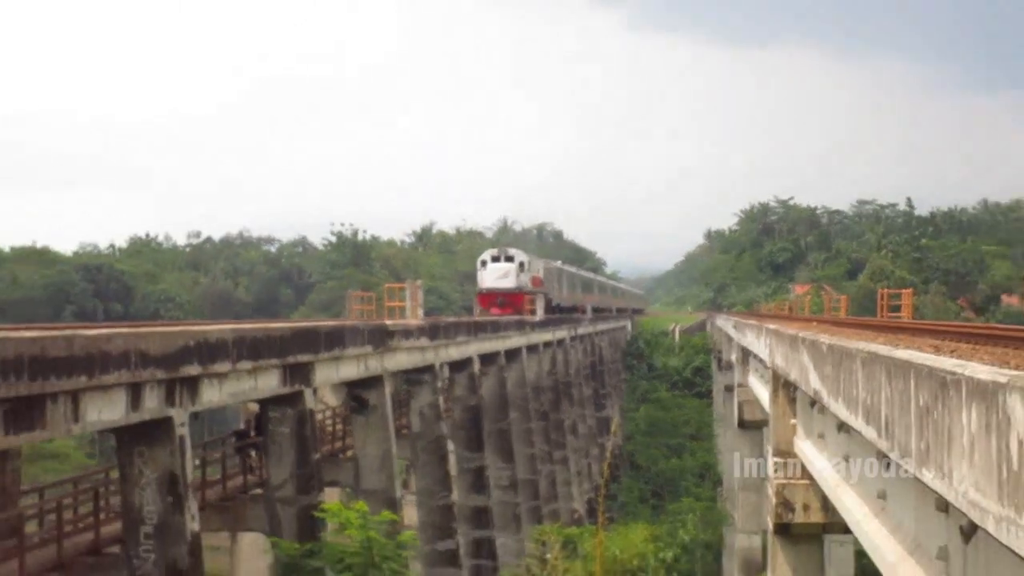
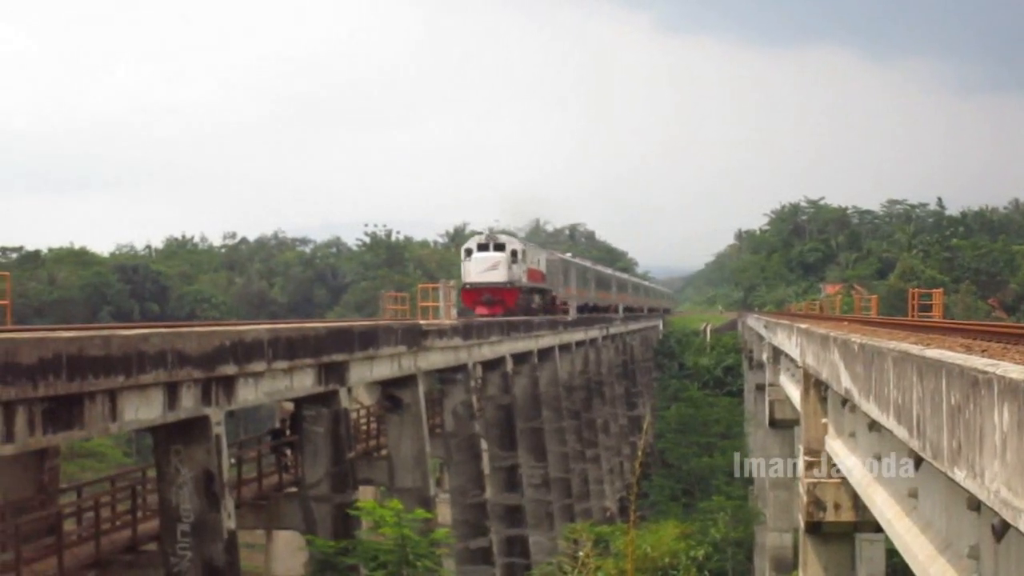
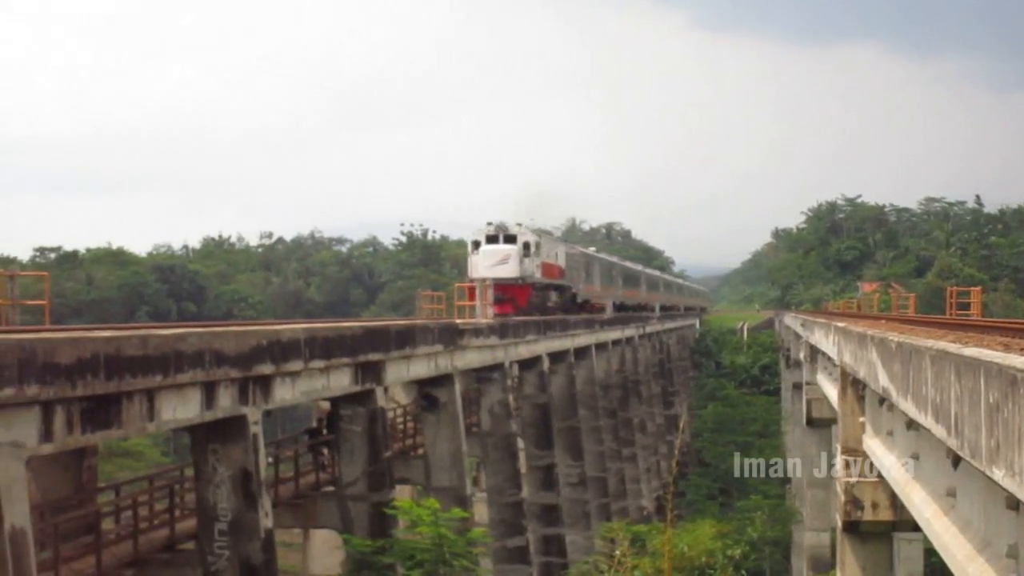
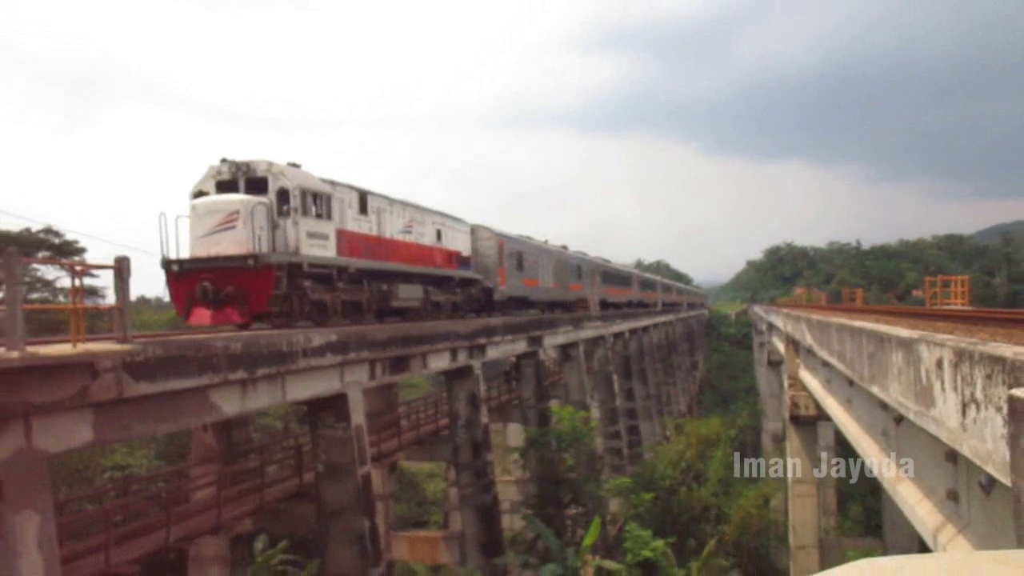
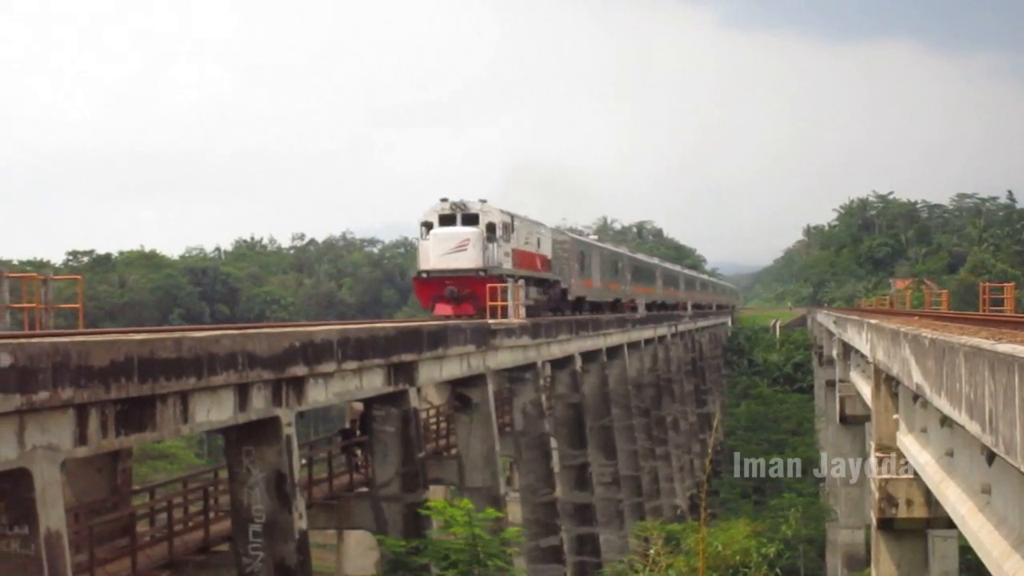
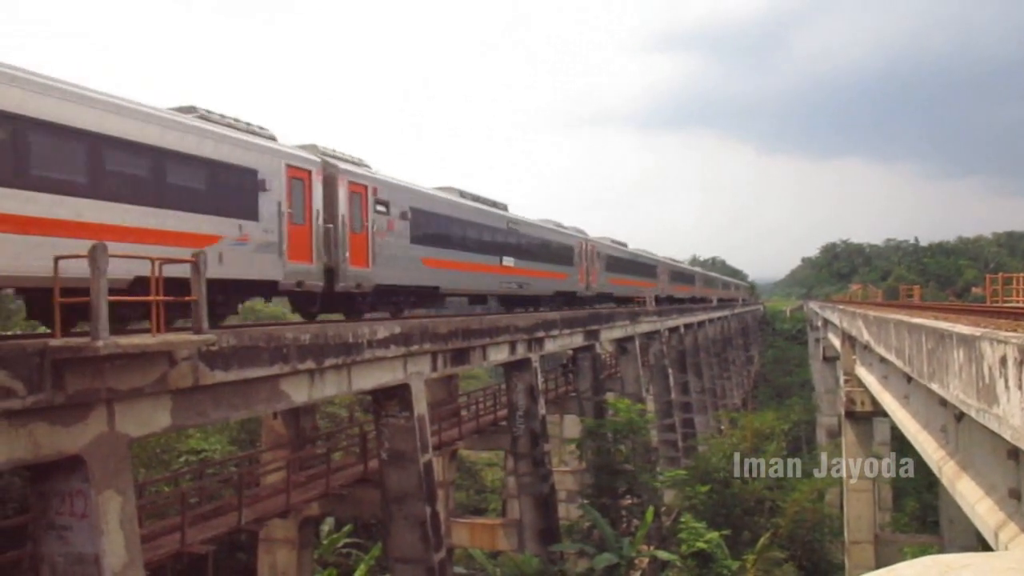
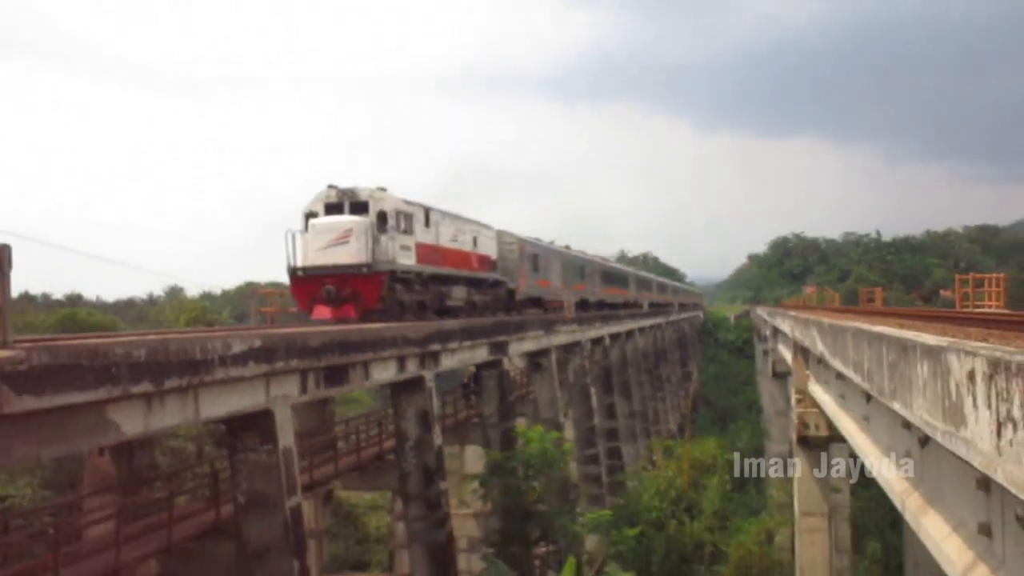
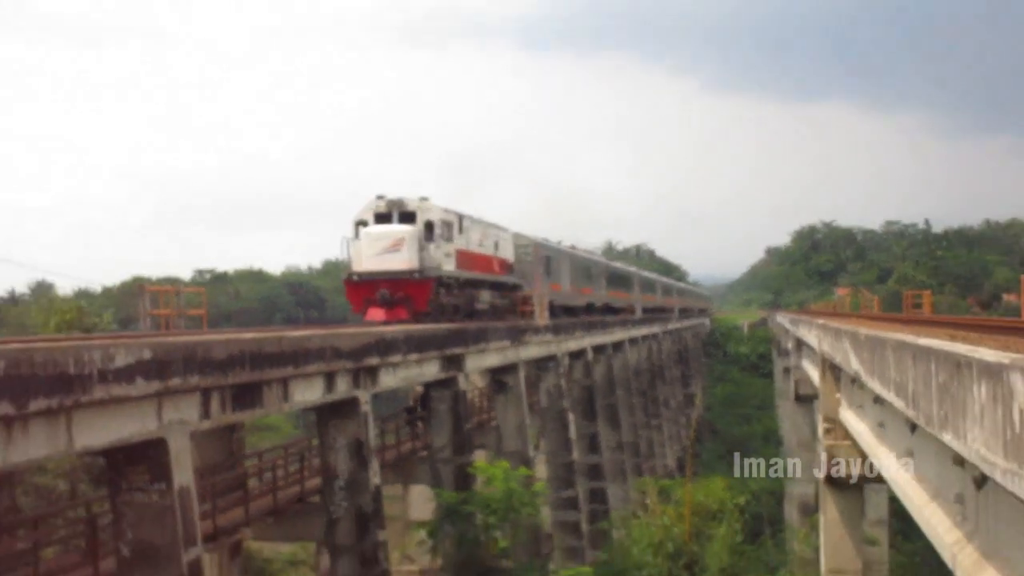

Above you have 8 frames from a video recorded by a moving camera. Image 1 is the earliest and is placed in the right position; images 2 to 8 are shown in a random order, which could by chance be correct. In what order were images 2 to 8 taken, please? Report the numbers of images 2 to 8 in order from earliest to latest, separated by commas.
2, 3, 5, 8, 7, 4, 6
